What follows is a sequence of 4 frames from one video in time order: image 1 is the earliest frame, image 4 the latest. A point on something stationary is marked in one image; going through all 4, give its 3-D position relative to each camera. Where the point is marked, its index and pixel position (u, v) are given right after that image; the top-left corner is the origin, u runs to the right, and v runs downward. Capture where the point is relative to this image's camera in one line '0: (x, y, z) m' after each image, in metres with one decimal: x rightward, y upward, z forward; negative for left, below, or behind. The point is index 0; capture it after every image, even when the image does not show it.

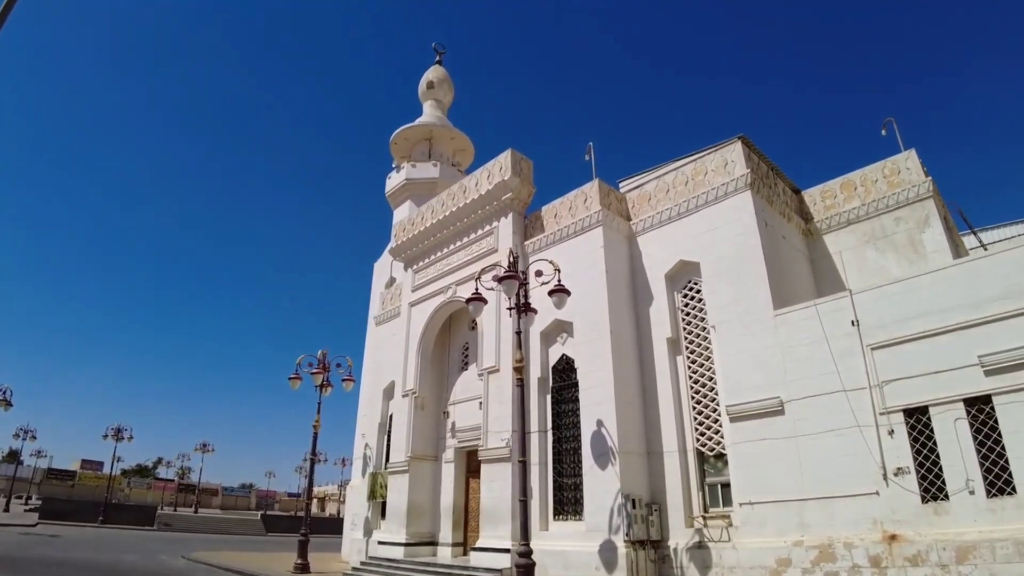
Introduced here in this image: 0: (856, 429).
0: (+4.5, -1.8, +7.8) m
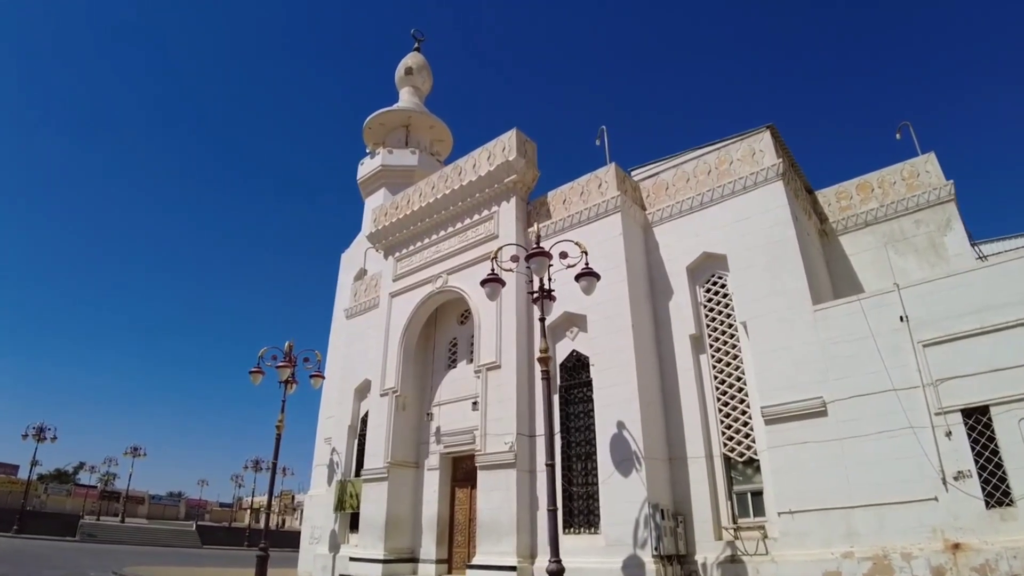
0: (+4.9, -1.7, +7.3) m
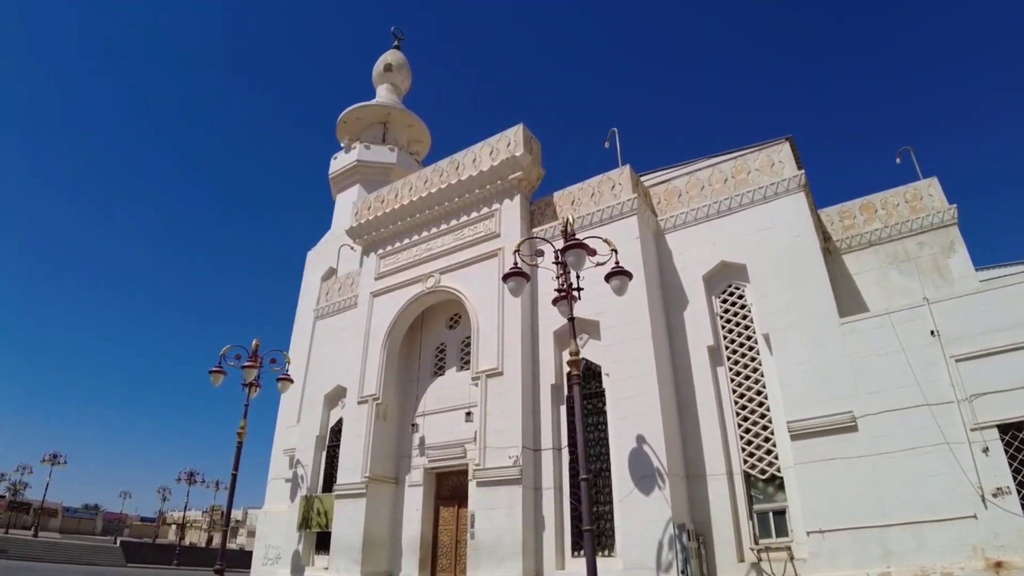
0: (+5.2, -1.9, +7.0) m
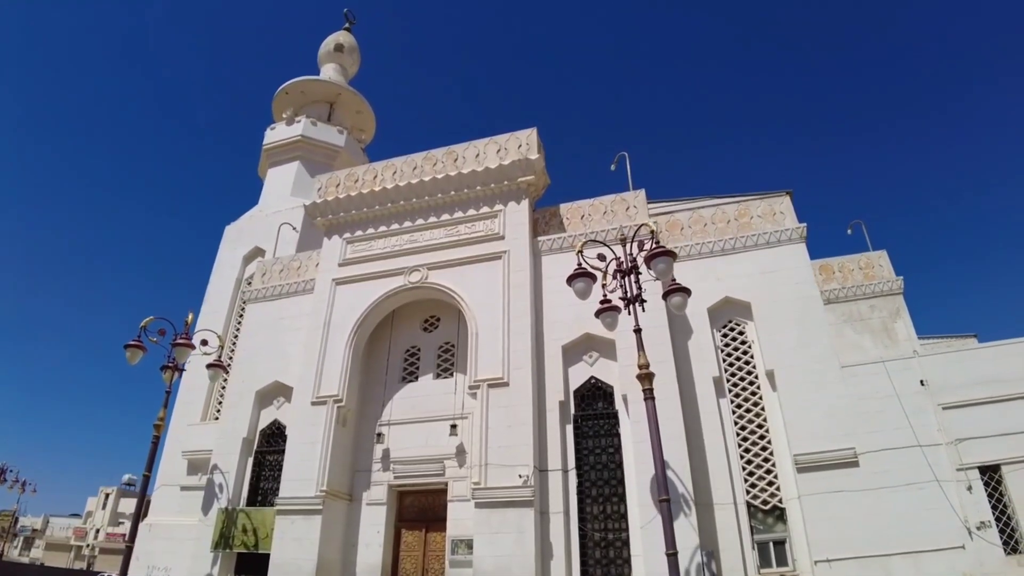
0: (+5.5, -2.6, +7.7) m
